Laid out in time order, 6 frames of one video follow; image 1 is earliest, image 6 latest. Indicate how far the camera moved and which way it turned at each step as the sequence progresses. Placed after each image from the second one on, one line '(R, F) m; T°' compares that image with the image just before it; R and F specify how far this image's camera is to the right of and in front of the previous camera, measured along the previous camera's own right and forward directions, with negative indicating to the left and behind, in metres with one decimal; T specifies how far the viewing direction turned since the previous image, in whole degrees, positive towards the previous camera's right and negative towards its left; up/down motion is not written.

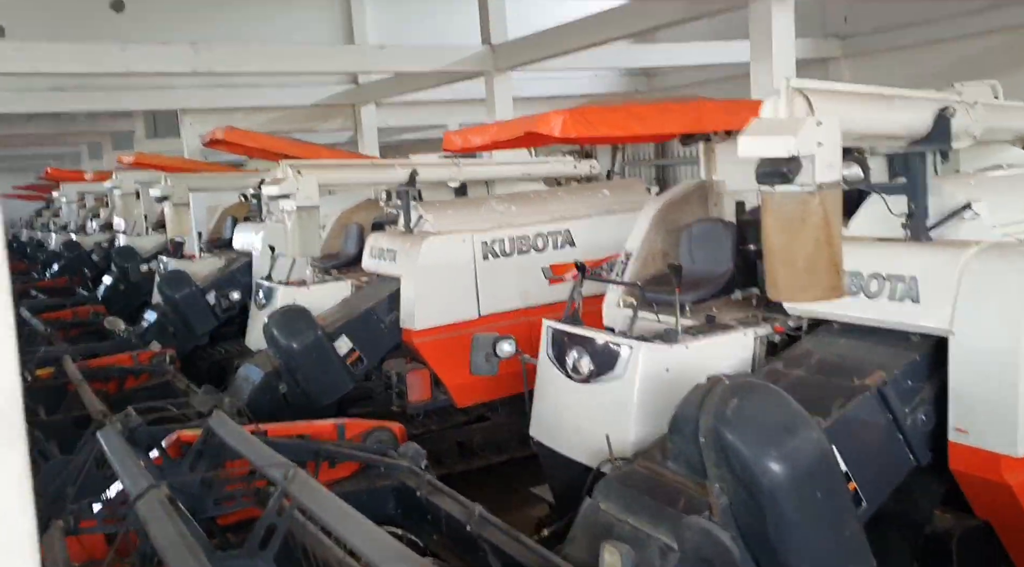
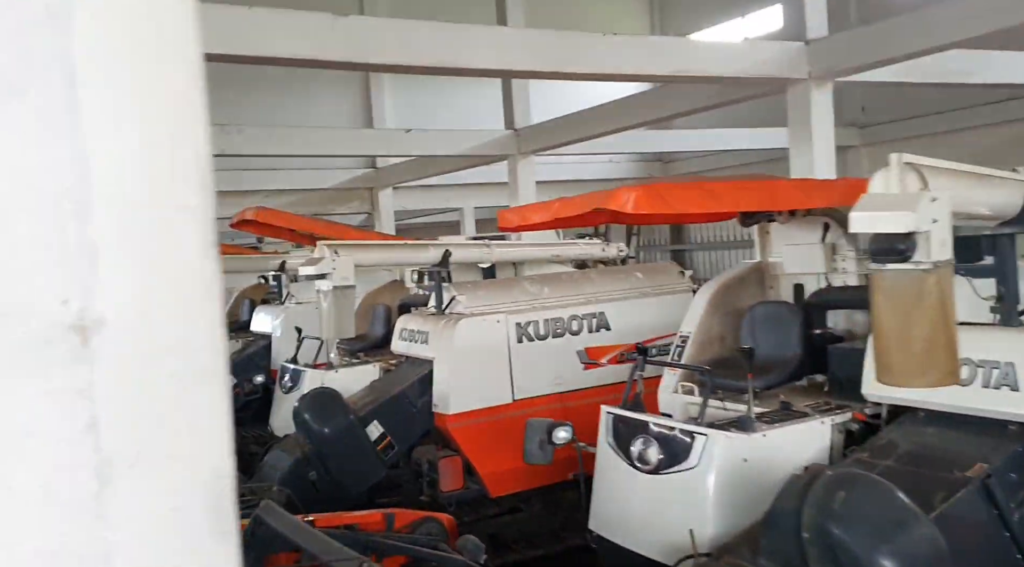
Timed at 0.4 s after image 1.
(-0.2, +0.1) m; 0°
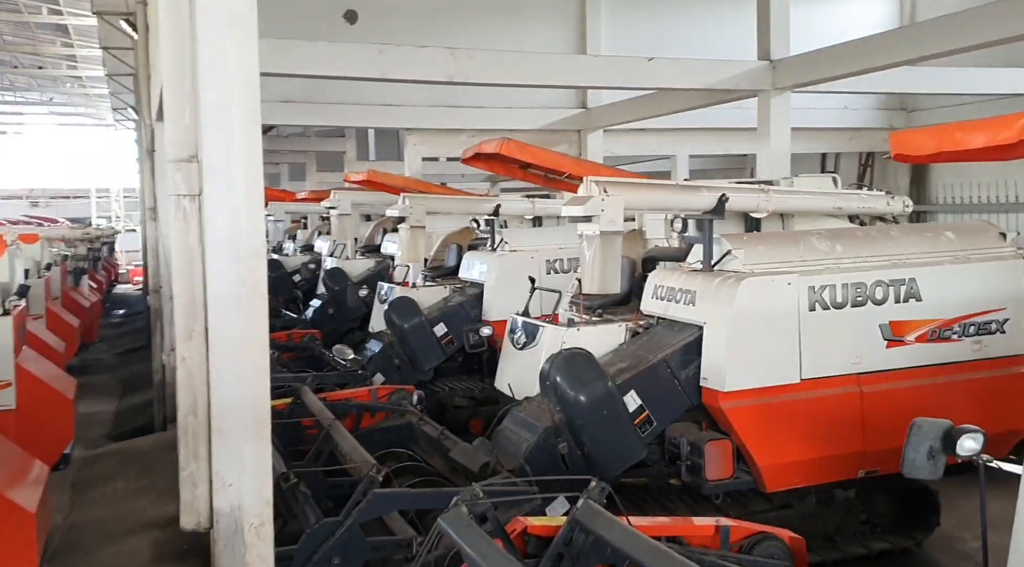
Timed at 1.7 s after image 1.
(-0.5, +0.6) m; -10°
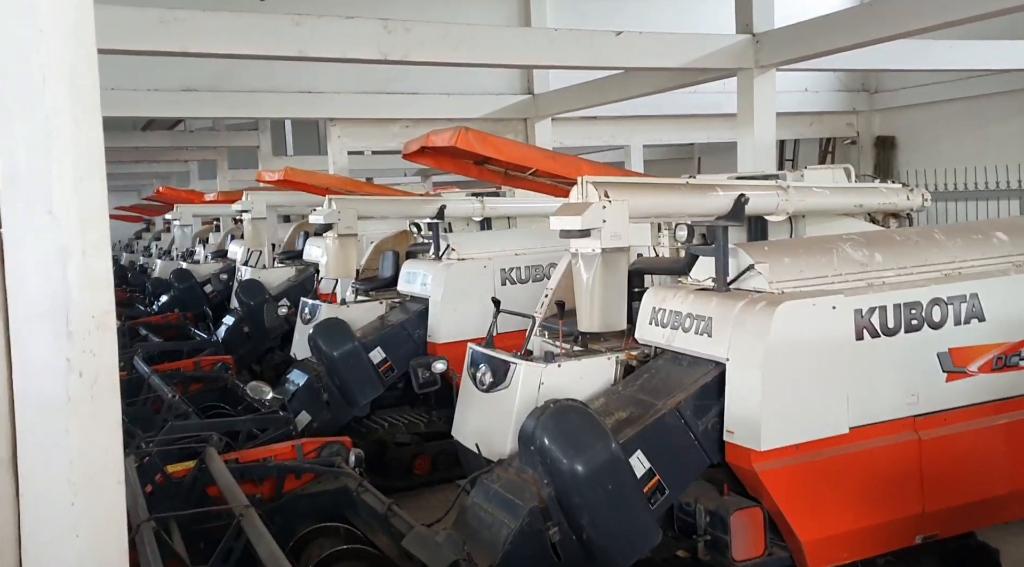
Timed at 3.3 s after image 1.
(-0.1, +0.8) m; +5°
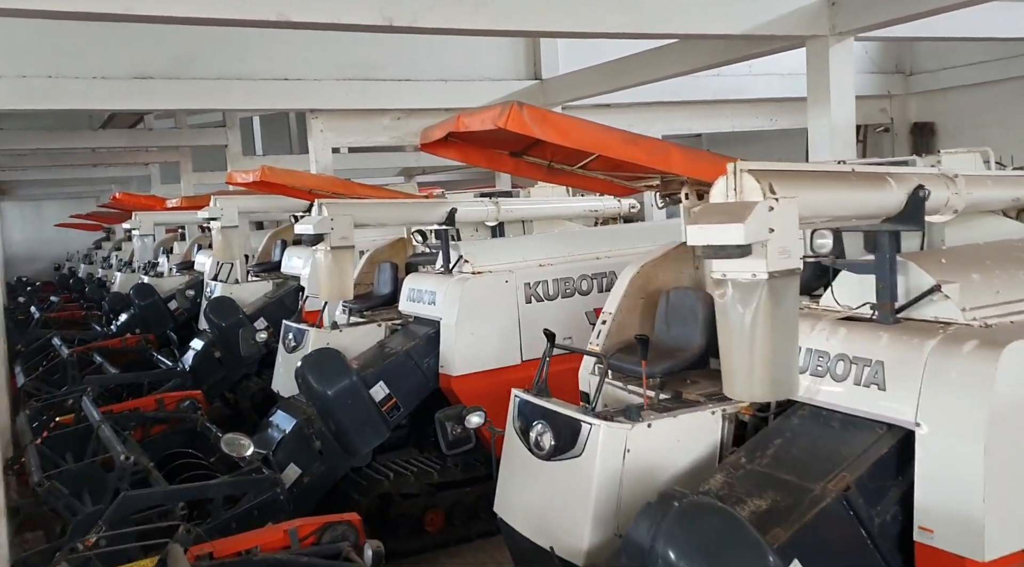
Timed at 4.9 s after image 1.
(-0.3, +0.9) m; +2°
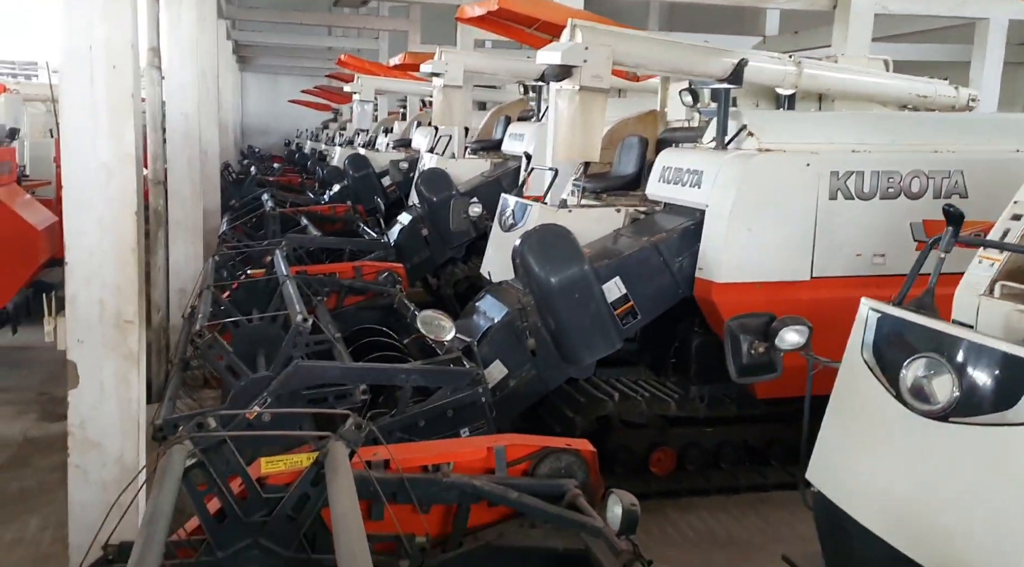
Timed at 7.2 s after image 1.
(-0.3, +1.0) m; -12°
